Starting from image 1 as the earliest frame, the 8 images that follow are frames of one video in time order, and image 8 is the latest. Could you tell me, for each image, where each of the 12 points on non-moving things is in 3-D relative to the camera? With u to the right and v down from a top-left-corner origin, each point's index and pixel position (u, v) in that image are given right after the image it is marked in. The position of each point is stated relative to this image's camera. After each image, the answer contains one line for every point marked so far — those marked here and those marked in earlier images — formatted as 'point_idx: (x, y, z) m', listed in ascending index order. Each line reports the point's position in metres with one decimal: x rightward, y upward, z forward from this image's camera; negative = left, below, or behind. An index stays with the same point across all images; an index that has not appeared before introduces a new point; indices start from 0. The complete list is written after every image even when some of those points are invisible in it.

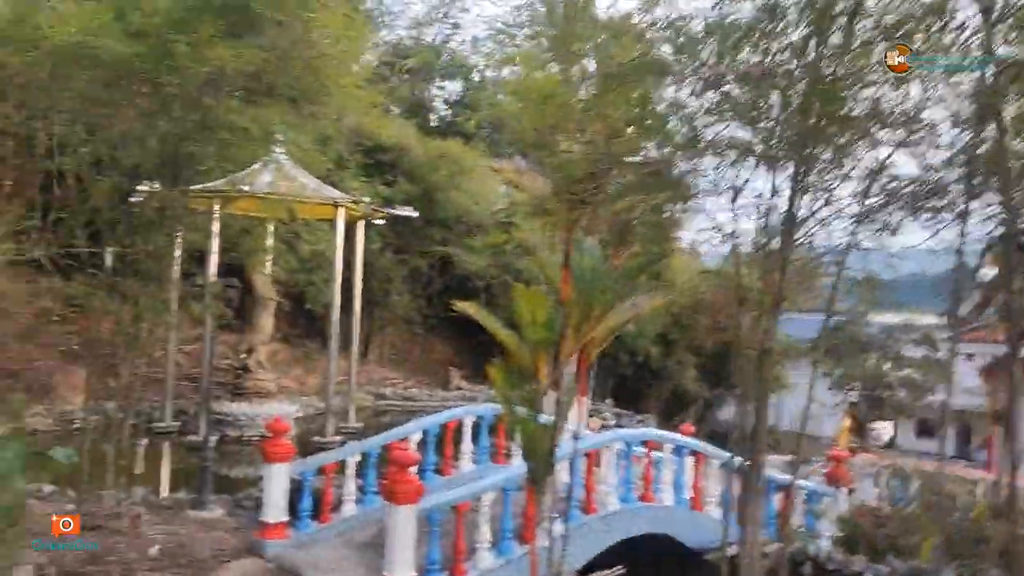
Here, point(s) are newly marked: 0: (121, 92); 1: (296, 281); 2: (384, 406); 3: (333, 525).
0: (-1.8, +0.9, +4.0) m
1: (-2.8, +0.1, +11.5) m
2: (-1.8, -1.7, +12.5) m
3: (-0.8, -1.1, +4.1) m
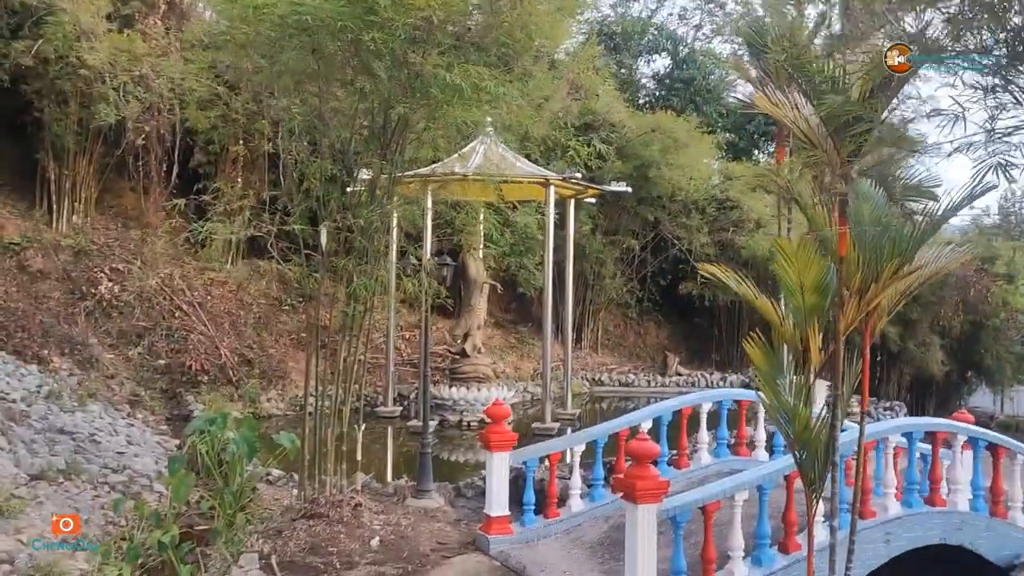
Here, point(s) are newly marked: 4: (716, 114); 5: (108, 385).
0: (-0.8, +1.0, +3.9) m
1: (0.0, +0.3, +11.4) m
2: (+1.2, -1.4, +12.2) m
3: (+0.2, -1.0, +3.7) m
4: (+3.6, +3.1, +15.8) m
5: (-3.5, -0.8, +7.7) m
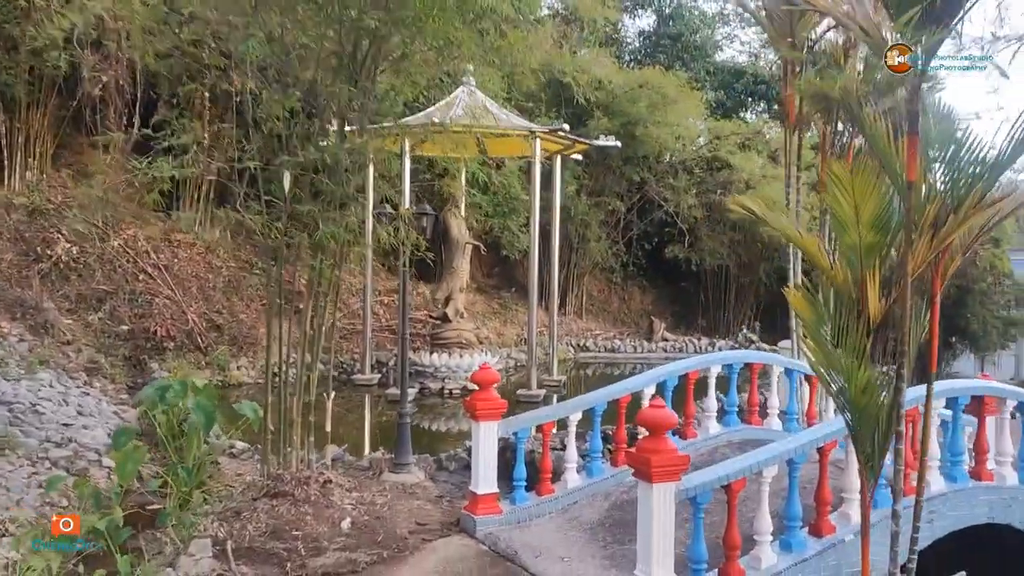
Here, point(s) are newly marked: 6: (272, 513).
0: (-0.8, +1.2, +3.4) m
1: (-0.3, +0.8, +11.0) m
2: (+1.0, -0.9, +11.8) m
3: (+0.2, -0.8, +3.3) m
4: (+3.3, +3.7, +15.3) m
5: (-3.6, -0.5, +7.2) m
6: (-0.9, -0.8, +3.3) m
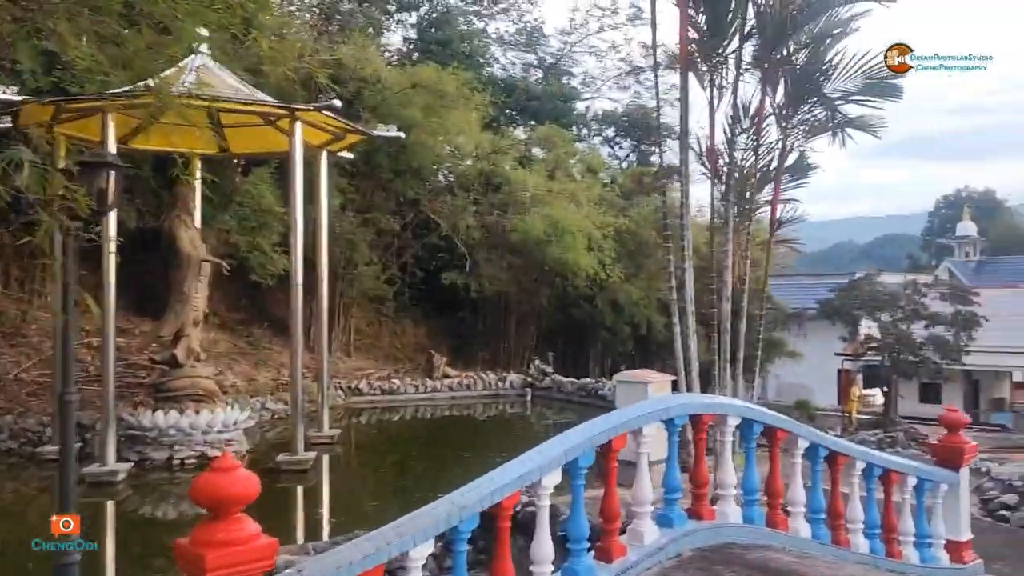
0: (-1.3, +1.1, +1.4) m
1: (-2.7, +0.4, +8.9) m
2: (-1.7, -1.3, +9.9) m
3: (-0.2, -0.8, +1.6) m
4: (-0.6, +3.2, +14.1) m
5: (-4.9, -0.7, +4.3) m
6: (-1.2, -0.9, +1.3) m
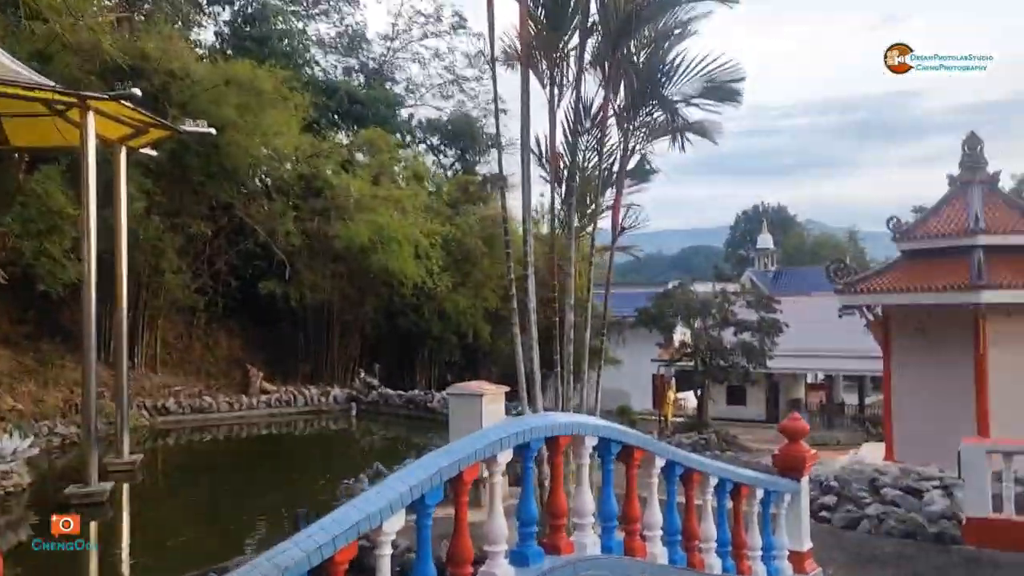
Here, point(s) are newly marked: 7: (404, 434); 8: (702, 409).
0: (-1.5, +1.1, +0.9) m
1: (-4.4, +0.3, +7.9) m
2: (-3.6, -1.4, +9.1) m
3: (-0.4, -0.8, +1.2) m
4: (-3.3, +3.1, +13.5) m
5: (-5.6, -0.8, +3.0) m
6: (-1.4, -0.9, +0.8) m
7: (-1.1, -1.5, +9.3) m
8: (+3.2, -2.0, +14.9) m
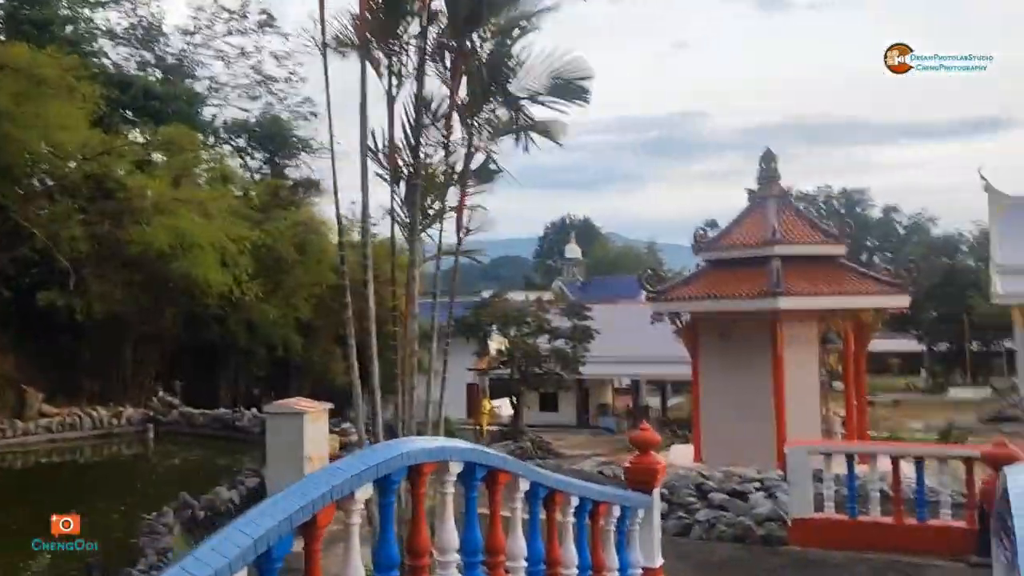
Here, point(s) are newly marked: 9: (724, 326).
0: (-1.5, +1.1, +0.3) m
1: (-5.8, +0.2, +6.6) m
2: (-5.3, -1.5, +7.9) m
3: (-0.5, -0.8, +0.9) m
4: (-5.9, +2.9, +12.3) m
5: (-5.9, -0.8, +1.5) m
6: (-1.4, -0.9, +0.2) m
7: (-2.9, -1.6, +8.6) m
8: (+0.1, -2.2, +15.0) m
9: (+2.3, -0.4, +9.7) m
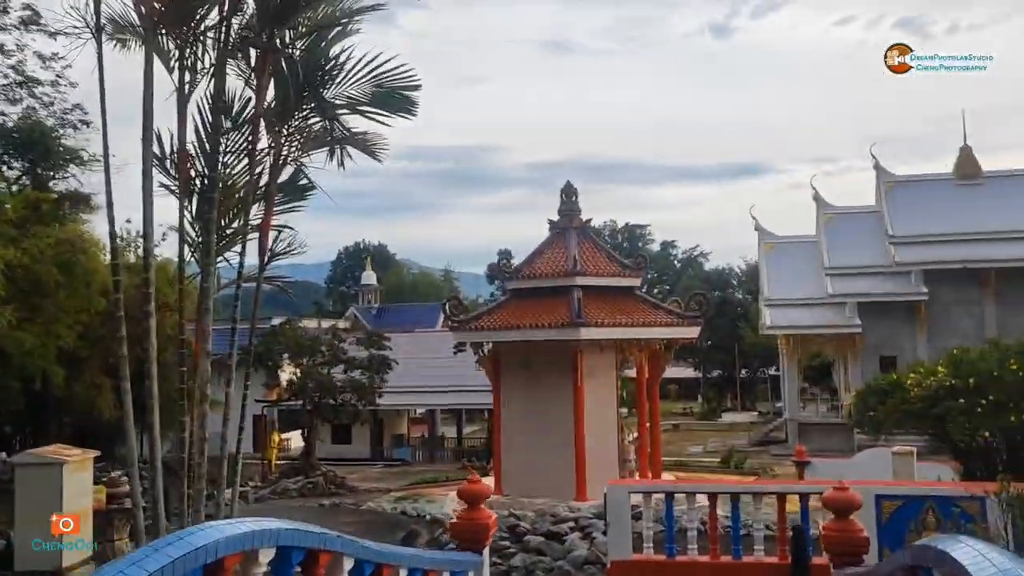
0: (-1.4, +1.1, -0.3) m
1: (-7.0, +0.1, +4.8) m
2: (-6.8, -1.6, +6.1) m
3: (-0.6, -0.8, +0.4) m
4: (-8.4, +2.7, +10.4) m
5: (-6.0, -0.8, -0.3) m
6: (-1.3, -0.9, -0.5) m
7: (-4.7, -1.8, +7.3) m
8: (-3.2, -2.6, +14.2) m
9: (+0.1, -0.7, +9.7) m
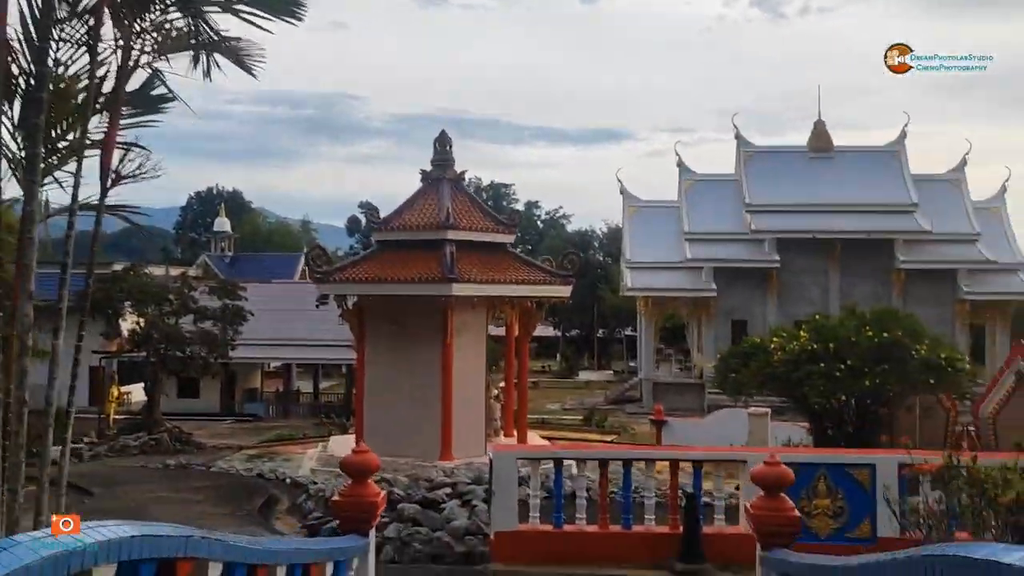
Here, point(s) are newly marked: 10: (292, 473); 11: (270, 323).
0: (-1.1, +1.2, -0.9) m
1: (-7.5, +0.6, +3.2) m
2: (-7.6, -1.1, +4.7) m
3: (-0.5, -0.8, 0.0) m
4: (-9.7, +3.5, +8.5) m
5: (-5.7, -0.6, -1.5) m
6: (-1.0, -0.8, -0.9) m
7: (-5.7, -1.3, +6.2) m
8: (-5.4, -1.8, +13.3) m
9: (-1.2, -0.2, +9.2) m
10: (-2.4, -2.0, +9.8) m
11: (-4.8, -0.7, +17.6) m
